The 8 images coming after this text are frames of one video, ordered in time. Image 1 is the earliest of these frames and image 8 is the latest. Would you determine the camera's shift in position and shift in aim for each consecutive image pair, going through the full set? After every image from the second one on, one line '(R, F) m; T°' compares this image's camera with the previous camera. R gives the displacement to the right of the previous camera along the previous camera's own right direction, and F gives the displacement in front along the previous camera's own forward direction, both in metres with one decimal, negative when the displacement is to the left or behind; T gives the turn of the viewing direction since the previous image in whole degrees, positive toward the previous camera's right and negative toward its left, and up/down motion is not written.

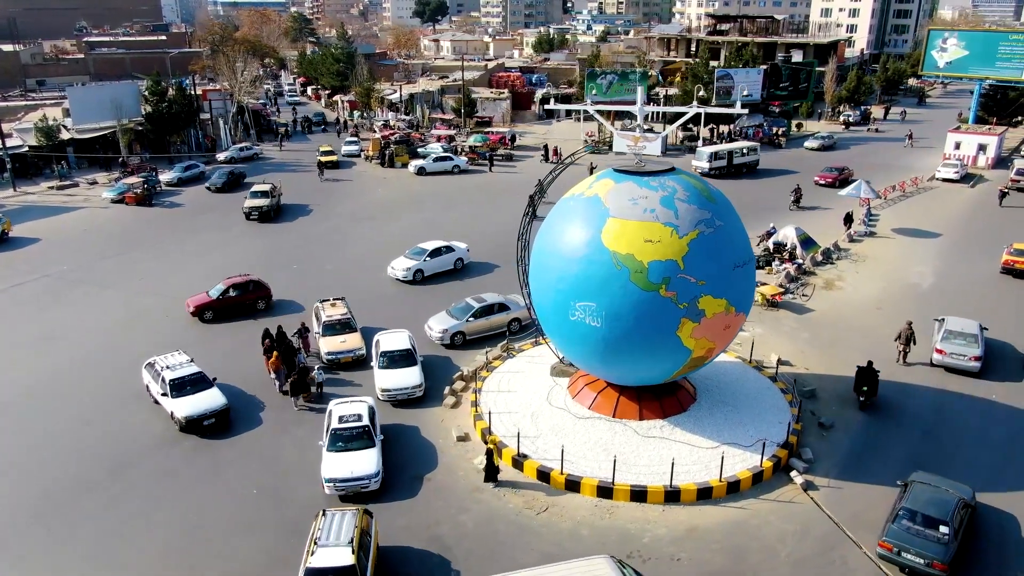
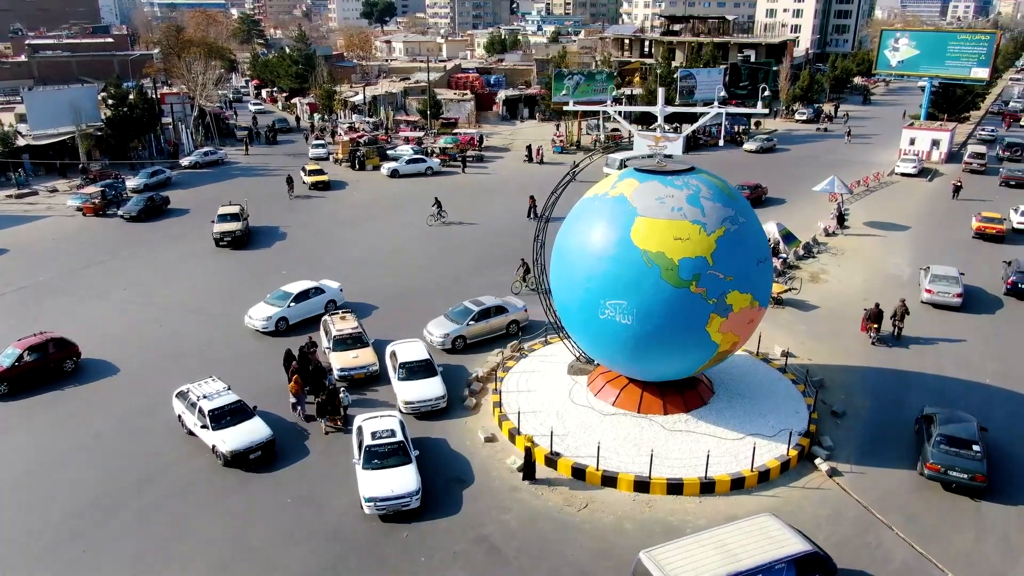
(-1.6, -0.1) m; +4°
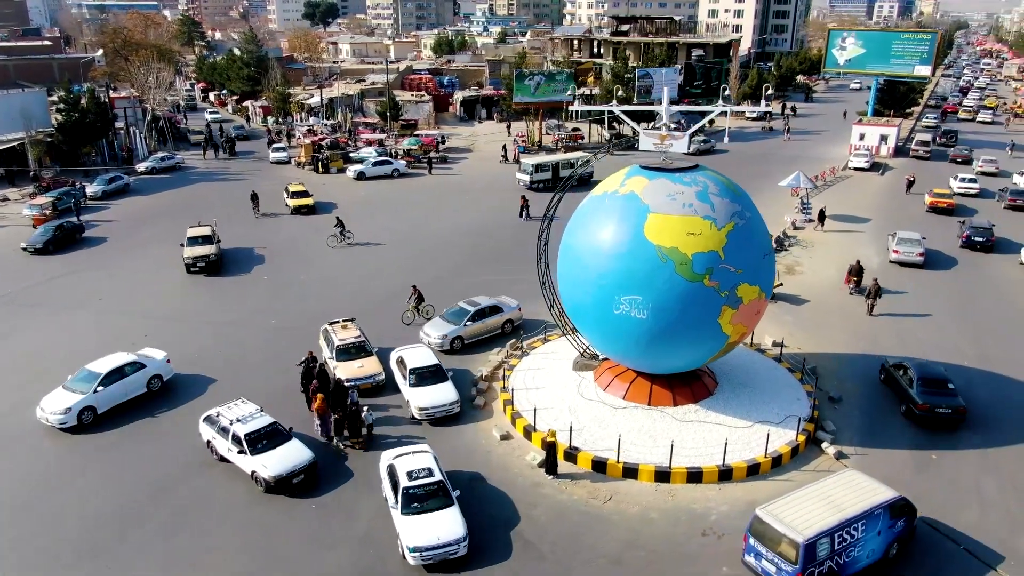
(-1.4, -0.1) m; +4°
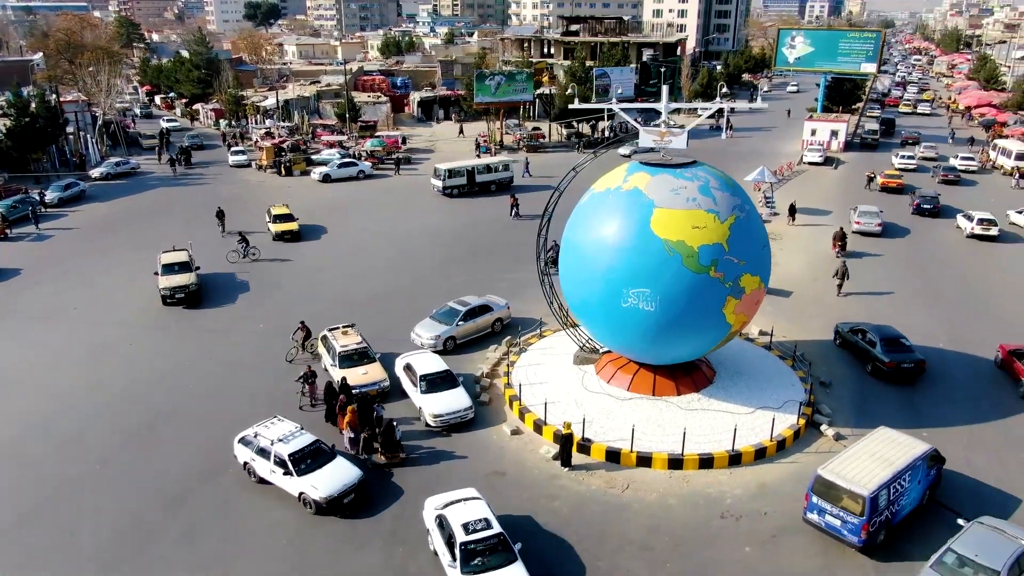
(-1.3, -0.2) m; +4°
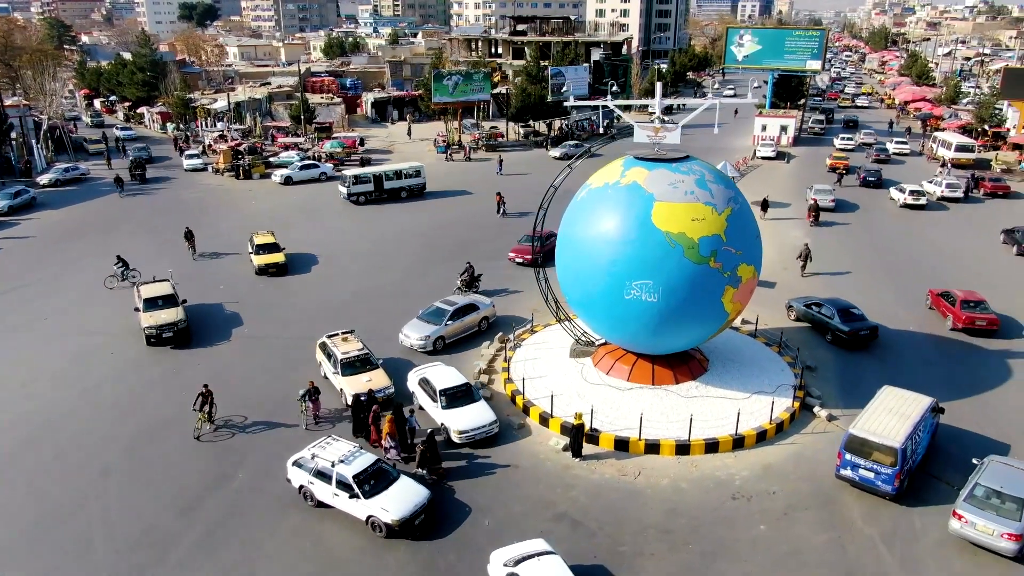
(-1.3, -0.2) m; +4°
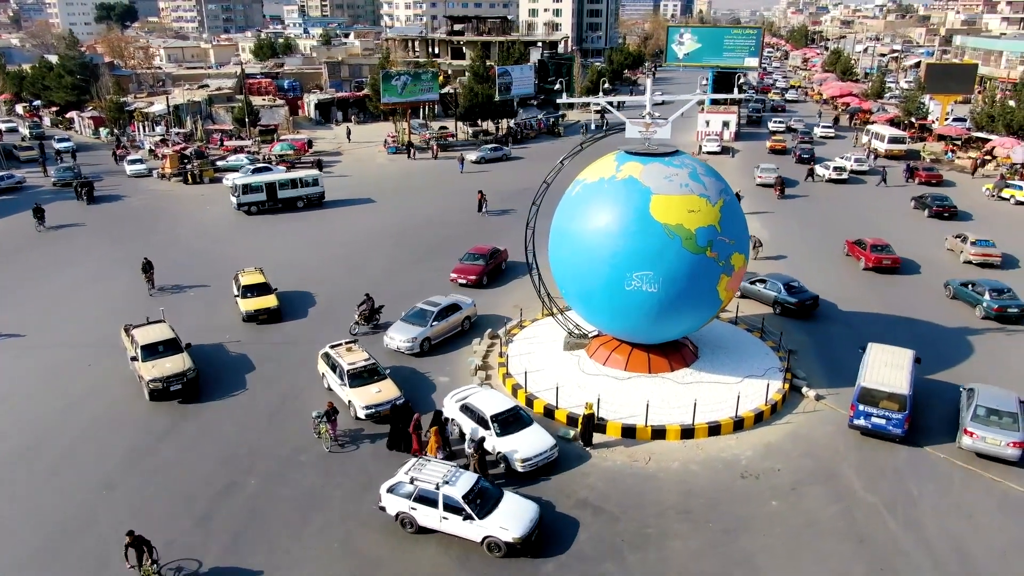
(-1.5, -0.2) m; +5°
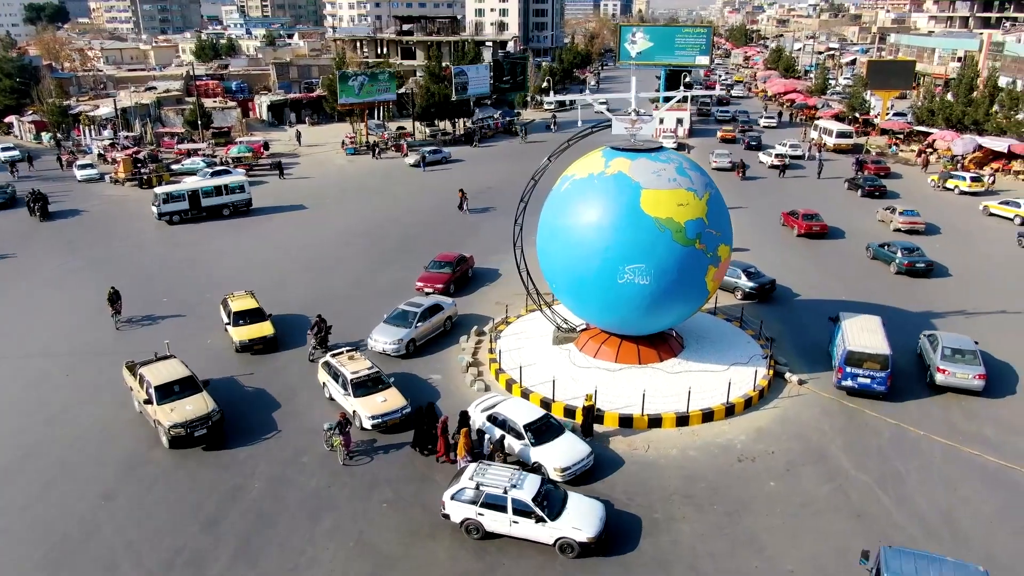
(-1.0, -0.2) m; +4°
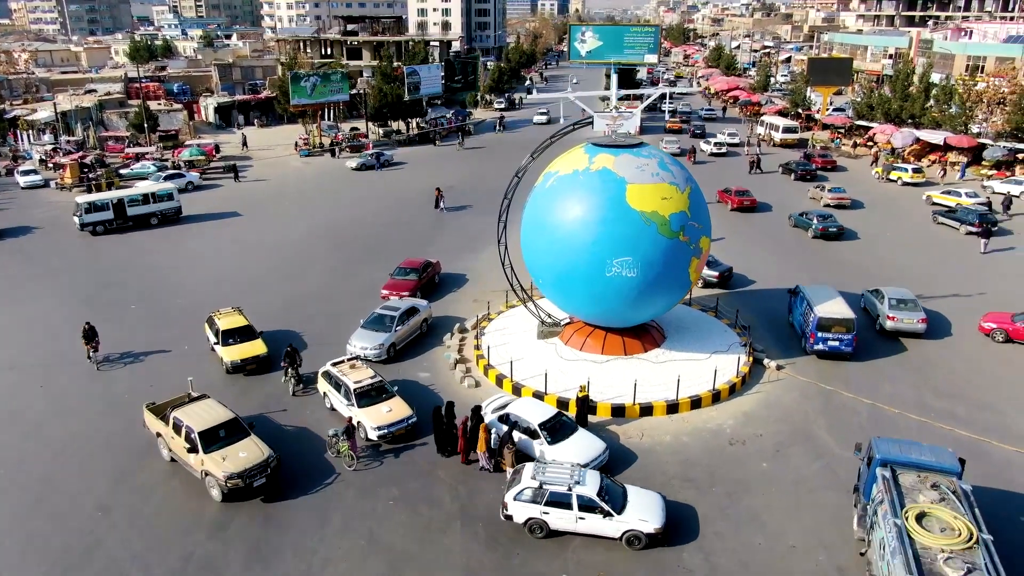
(-1.0, -0.2) m; +4°
